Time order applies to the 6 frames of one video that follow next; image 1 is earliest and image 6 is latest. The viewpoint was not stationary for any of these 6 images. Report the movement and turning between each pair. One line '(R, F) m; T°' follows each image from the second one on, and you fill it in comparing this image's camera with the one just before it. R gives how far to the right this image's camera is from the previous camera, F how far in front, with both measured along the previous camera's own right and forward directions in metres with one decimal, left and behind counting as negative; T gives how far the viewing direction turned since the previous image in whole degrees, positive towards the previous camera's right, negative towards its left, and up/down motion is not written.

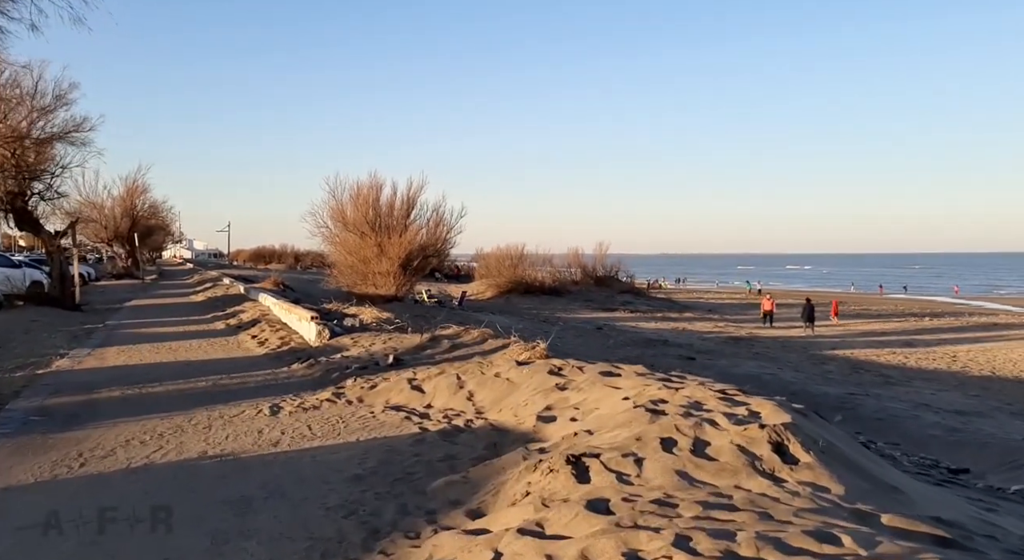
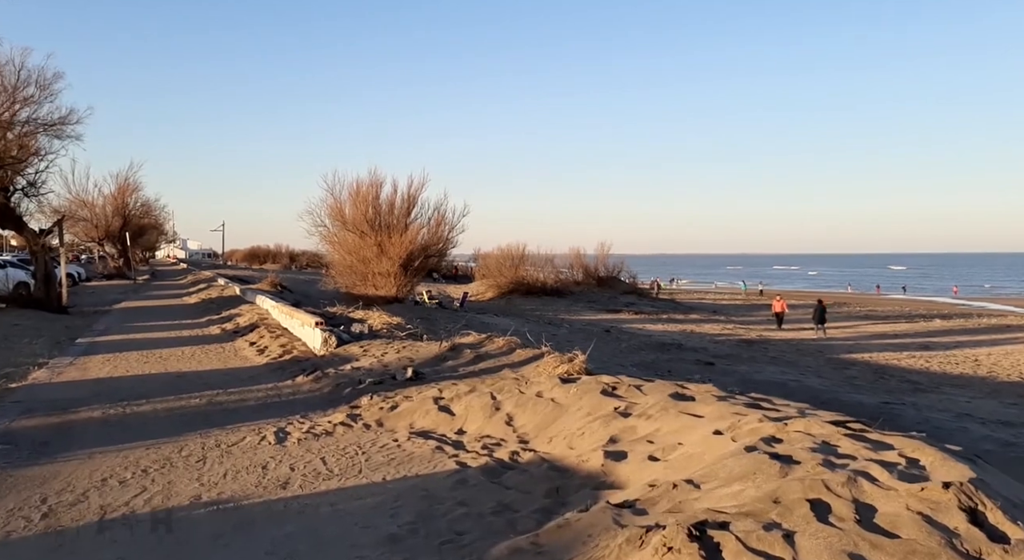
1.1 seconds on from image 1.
(-0.5, +1.3) m; 0°
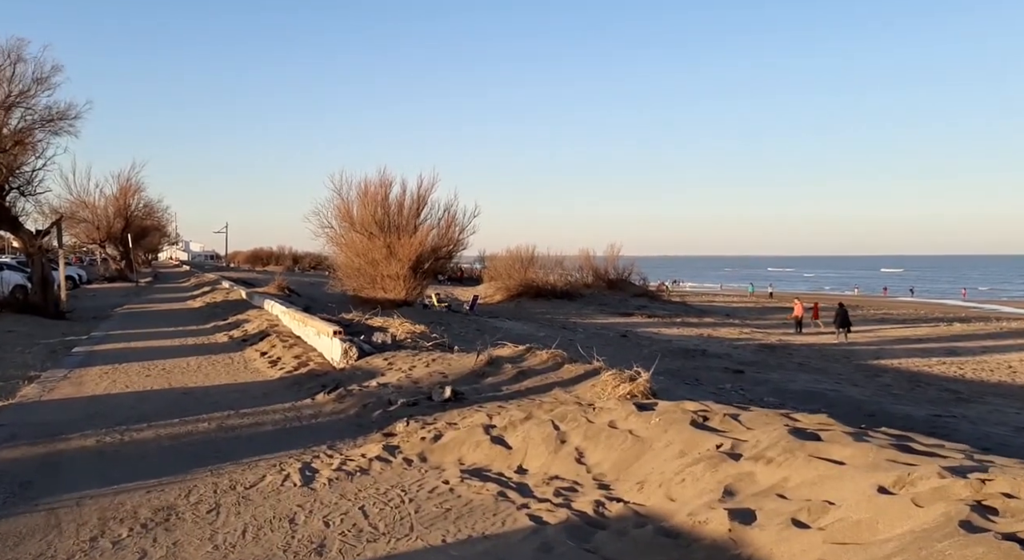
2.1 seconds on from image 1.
(-0.6, +1.3) m; 0°
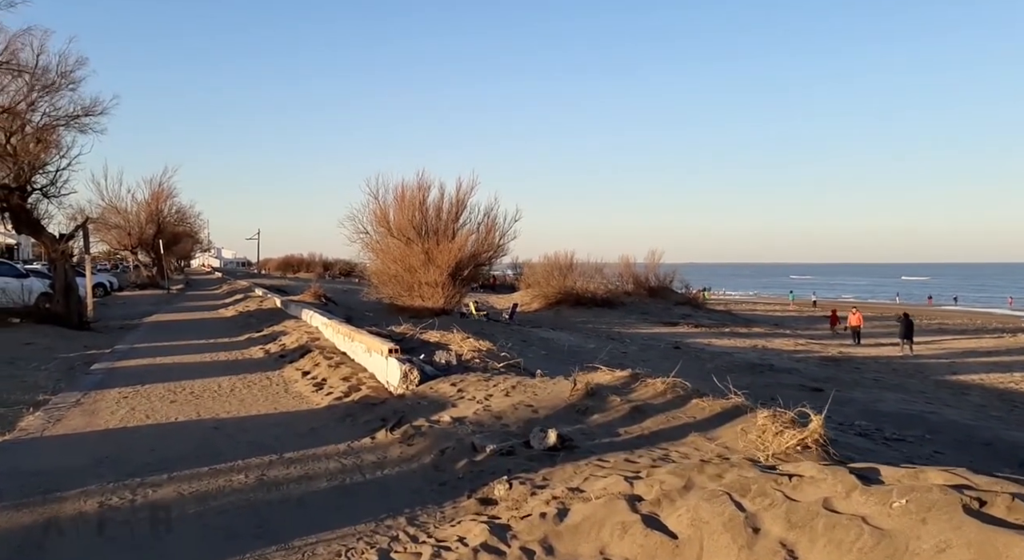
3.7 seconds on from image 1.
(-0.8, +2.1) m; -2°
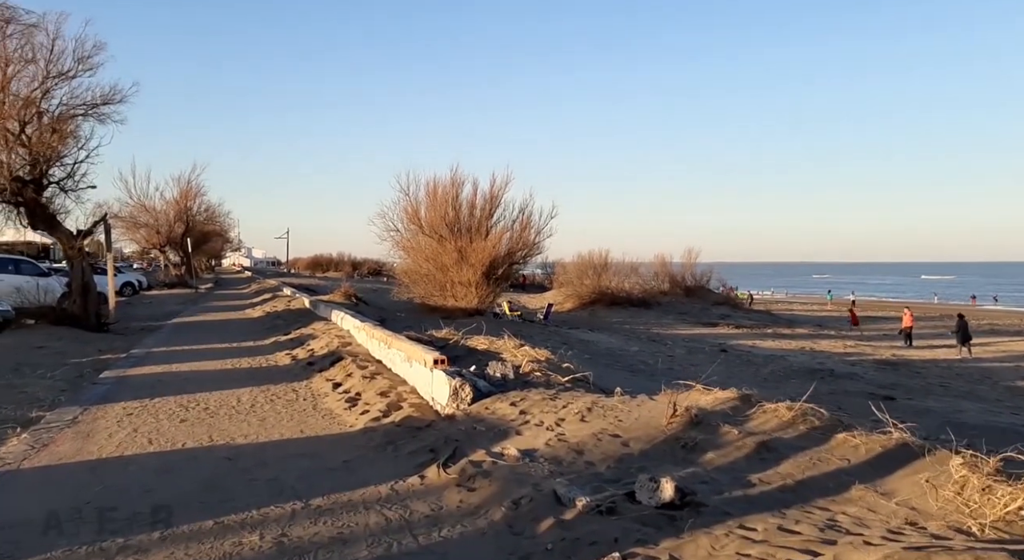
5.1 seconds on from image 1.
(-0.5, +1.7) m; -2°
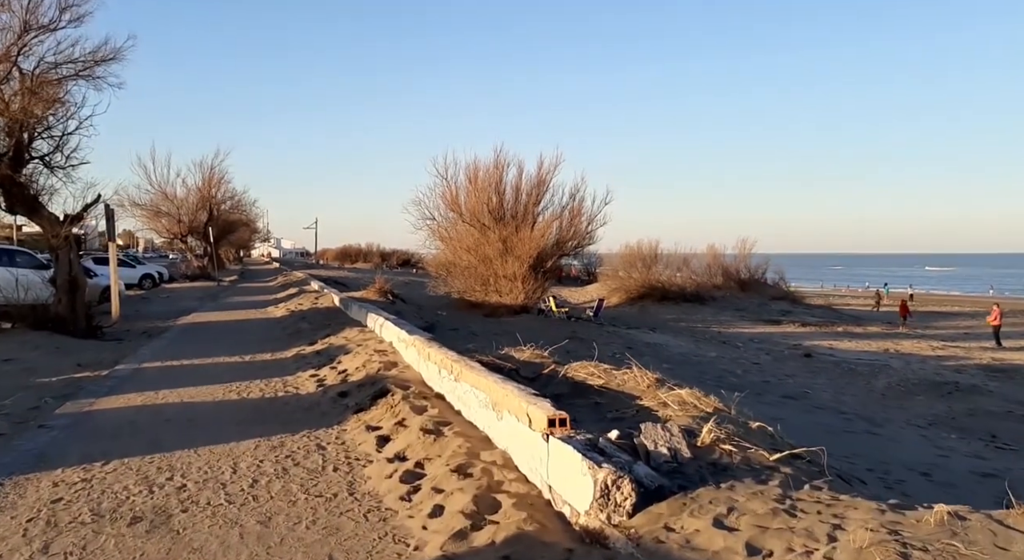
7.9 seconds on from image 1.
(-1.0, +3.9) m; -2°
